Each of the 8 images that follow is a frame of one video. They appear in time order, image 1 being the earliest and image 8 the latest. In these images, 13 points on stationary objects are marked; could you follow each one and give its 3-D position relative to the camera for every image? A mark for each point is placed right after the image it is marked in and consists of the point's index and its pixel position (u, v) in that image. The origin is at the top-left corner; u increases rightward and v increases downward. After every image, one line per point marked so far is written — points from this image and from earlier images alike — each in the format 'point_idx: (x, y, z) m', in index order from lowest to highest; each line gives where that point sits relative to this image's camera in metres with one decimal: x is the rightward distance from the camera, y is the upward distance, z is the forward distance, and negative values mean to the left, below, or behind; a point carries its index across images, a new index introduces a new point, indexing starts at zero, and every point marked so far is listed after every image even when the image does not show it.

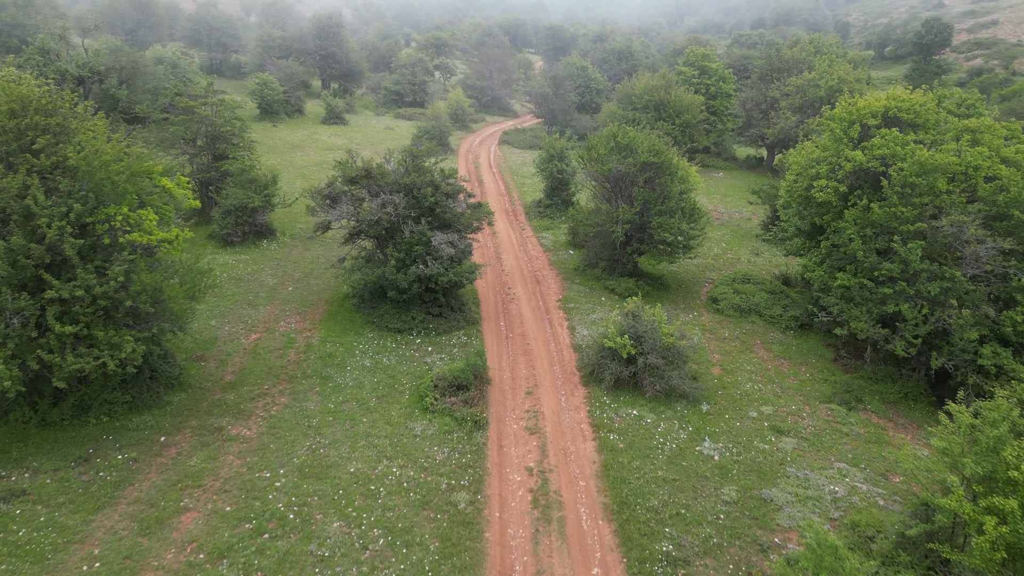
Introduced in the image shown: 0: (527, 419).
0: (+0.4, -3.5, +19.3) m
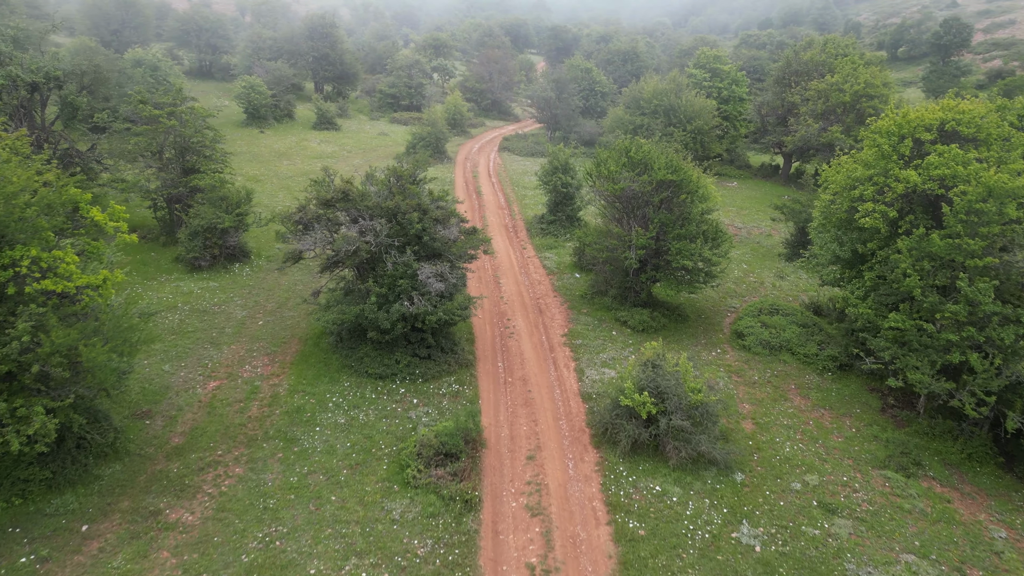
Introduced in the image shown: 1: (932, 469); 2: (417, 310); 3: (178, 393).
0: (+0.4, -4.6, +16.2) m
1: (+10.4, -4.5, +18.1) m
2: (-2.6, -0.6, +19.7) m
3: (-8.8, -2.8, +19.4) m
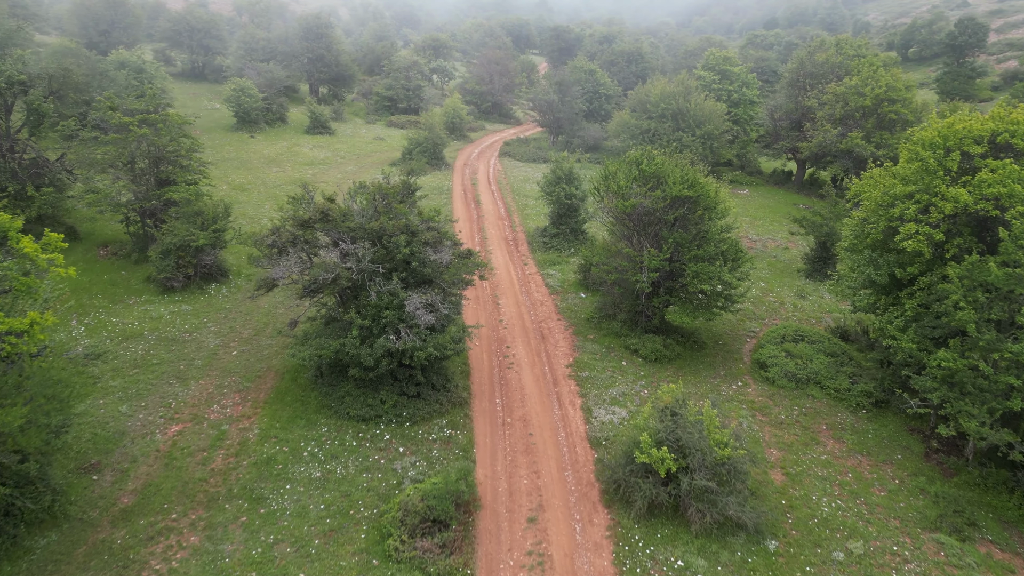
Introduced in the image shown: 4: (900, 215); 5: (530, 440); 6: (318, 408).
0: (+0.3, -5.4, +14.0) m
1: (+10.3, -5.2, +15.9) m
2: (-2.6, -1.4, +17.5) m
3: (-8.8, -3.6, +17.2) m
4: (+10.4, +2.0, +19.7) m
5: (+0.5, -3.8, +18.3) m
6: (-4.9, -3.0, +18.6) m
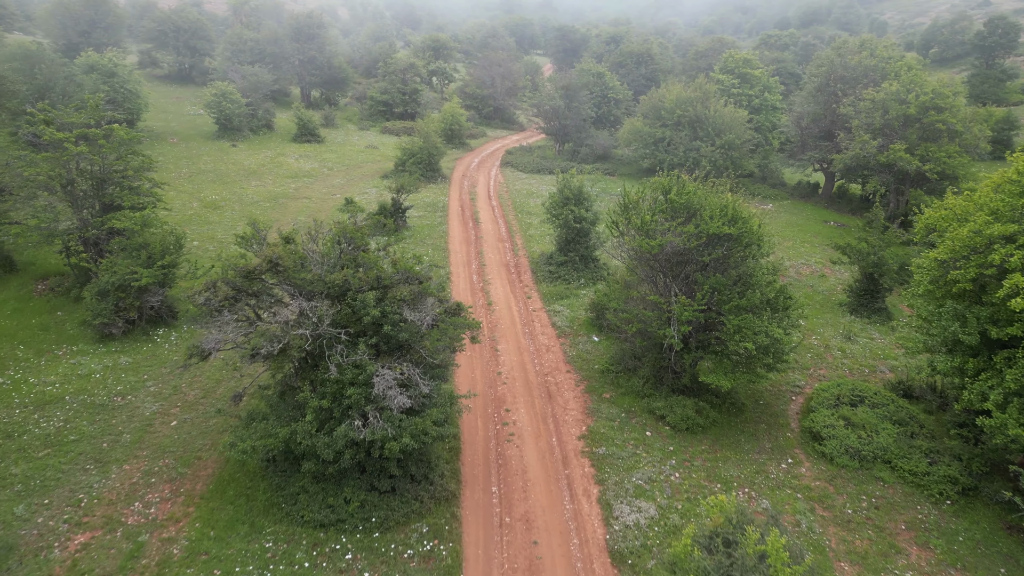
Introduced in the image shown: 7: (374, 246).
0: (+0.3, -6.7, +10.1) m
1: (+10.3, -6.6, +11.9) m
2: (-2.6, -2.7, +13.6) m
3: (-8.9, -4.9, +13.3) m
4: (+10.4, +0.6, +15.7) m
5: (+0.4, -5.2, +14.3) m
6: (-4.9, -4.4, +14.7) m
7: (-3.1, +1.0, +16.3) m
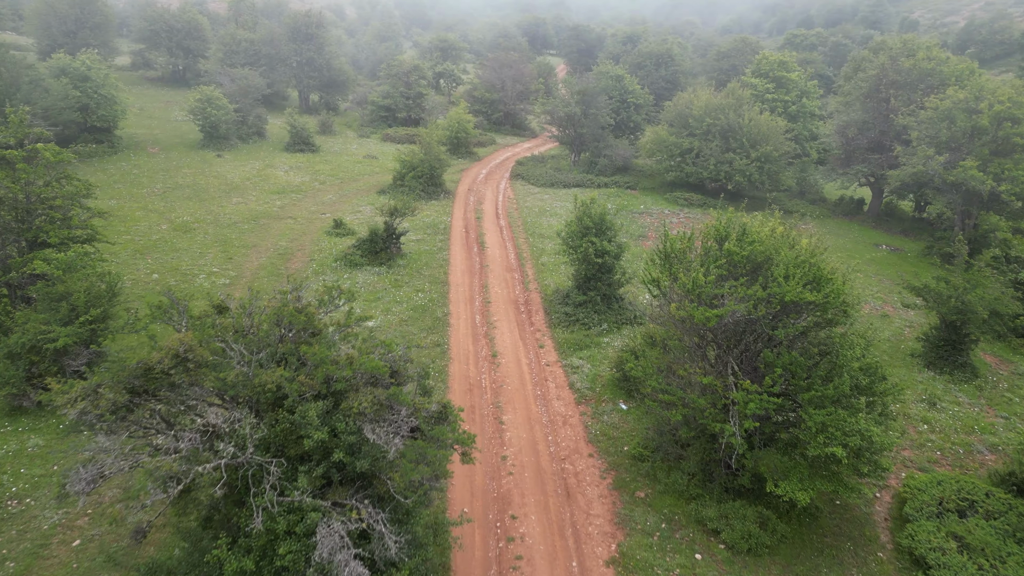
0: (+0.3, -8.2, +5.7) m
1: (+10.3, -8.2, +7.4) m
2: (-2.5, -4.2, +9.3) m
3: (-8.8, -6.4, +9.1) m
4: (+10.5, -1.0, +11.2) m
5: (+0.5, -6.6, +10.0) m
6: (-4.9, -5.9, +10.5) m
7: (-2.9, -0.5, +12.1) m
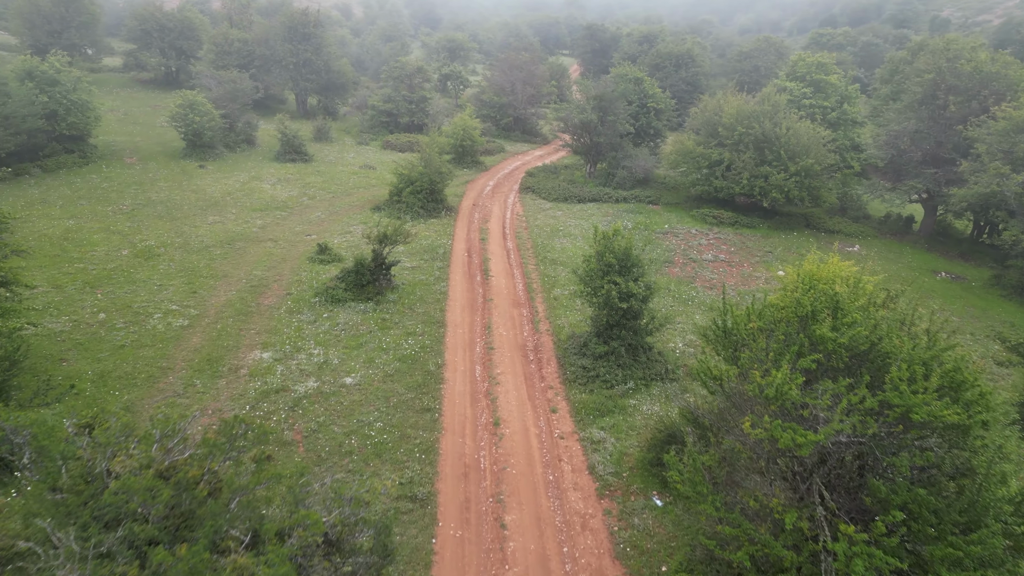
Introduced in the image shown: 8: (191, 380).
0: (+0.2, -9.5, +1.8) m
1: (+10.2, -9.5, +3.3) m
2: (-2.6, -5.5, +5.4) m
3: (-8.9, -7.7, +5.3) m
4: (+10.5, -2.3, +7.1) m
5: (+0.5, -8.0, +6.0) m
6: (-4.9, -7.2, +6.6) m
7: (-2.9, -1.8, +8.1) m
8: (-8.4, -2.4, +19.1) m
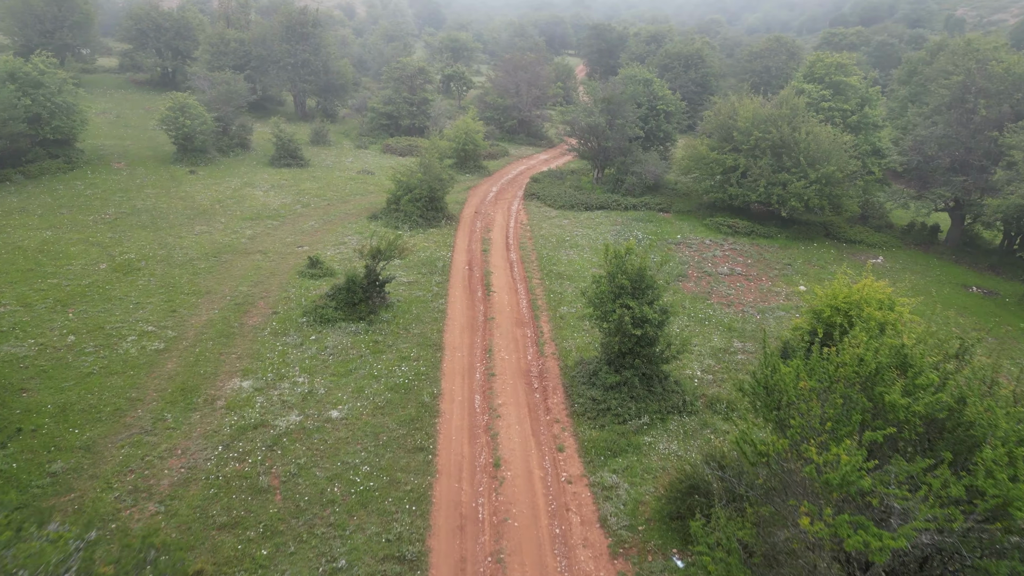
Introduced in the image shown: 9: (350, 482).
0: (+0.1, -10.1, 0.0) m
1: (+10.2, -10.1, +1.4) m
2: (-2.6, -6.1, +3.6) m
3: (-8.9, -8.2, +3.6) m
4: (+10.5, -2.9, +5.3) m
5: (+0.4, -8.6, +4.2) m
6: (-4.9, -7.8, +4.8) m
7: (-2.9, -2.4, +6.4) m
8: (-8.3, -3.0, +17.4) m
9: (-3.3, -4.0, +15.2) m
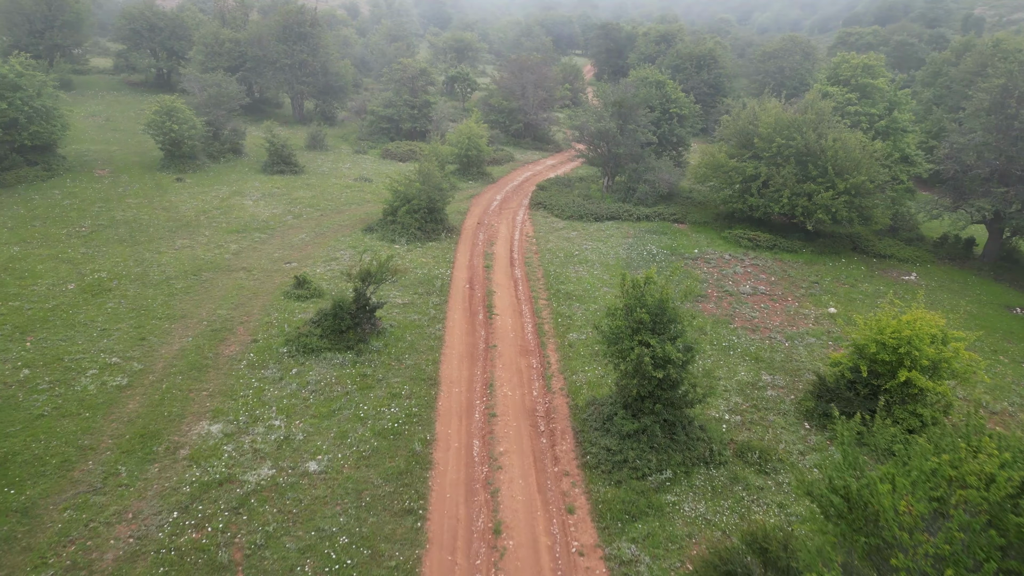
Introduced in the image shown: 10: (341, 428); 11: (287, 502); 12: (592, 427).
0: (0.0, -10.9, -2.2) m
1: (+10.1, -10.9, -0.8) m
2: (-2.7, -6.9, +1.4) m
3: (-9.0, -9.0, +1.5) m
4: (+10.4, -3.7, +3.0) m
5: (+0.3, -9.3, +2.0) m
6: (-5.0, -8.5, +2.7) m
7: (-3.0, -3.1, +4.2) m
8: (-8.2, -3.7, +15.2) m
9: (-3.3, -4.7, +13.0) m
10: (-3.9, -3.2, +17.0) m
11: (-4.4, -4.2, +14.4) m
12: (+1.9, -3.2, +17.2) m
